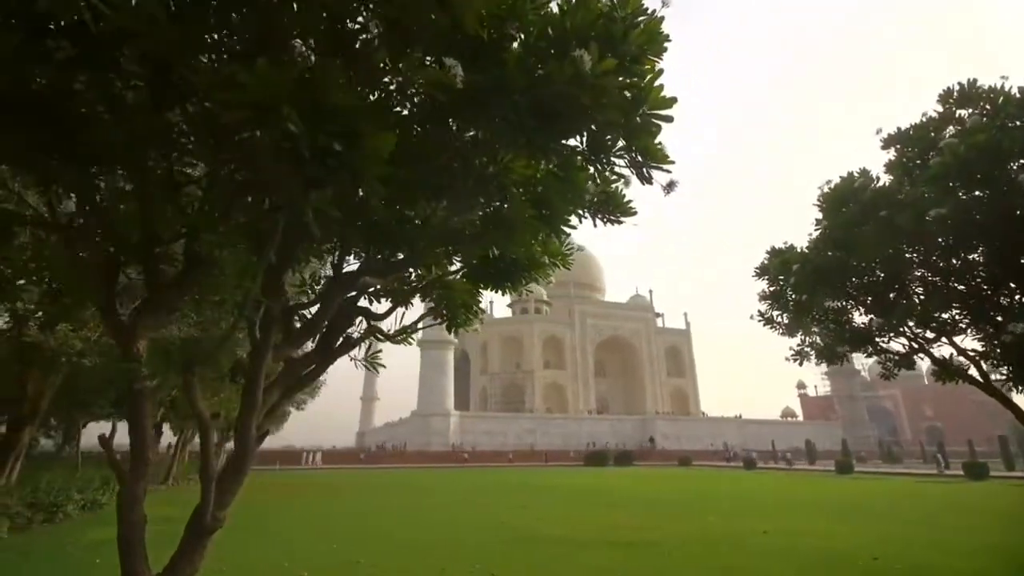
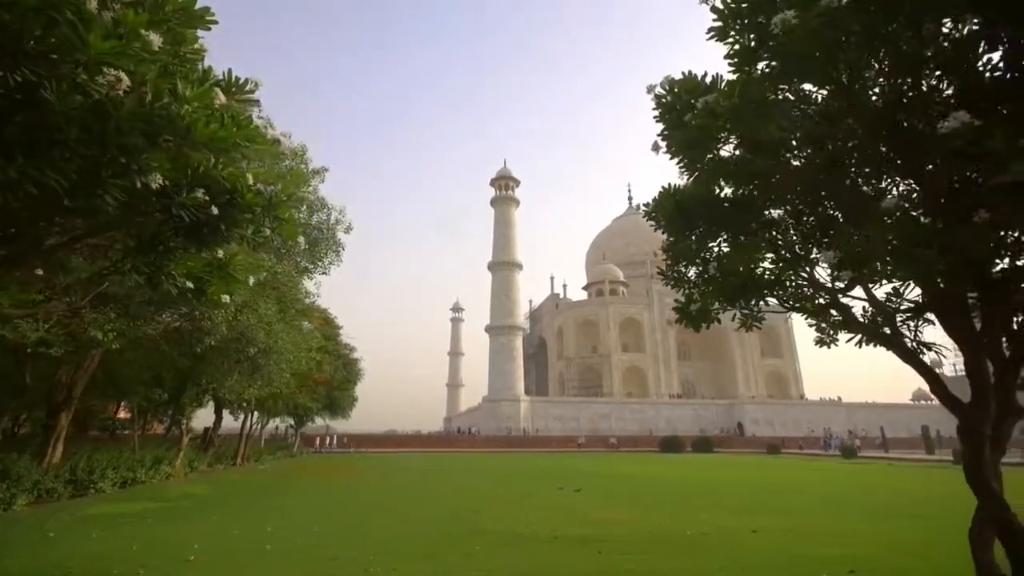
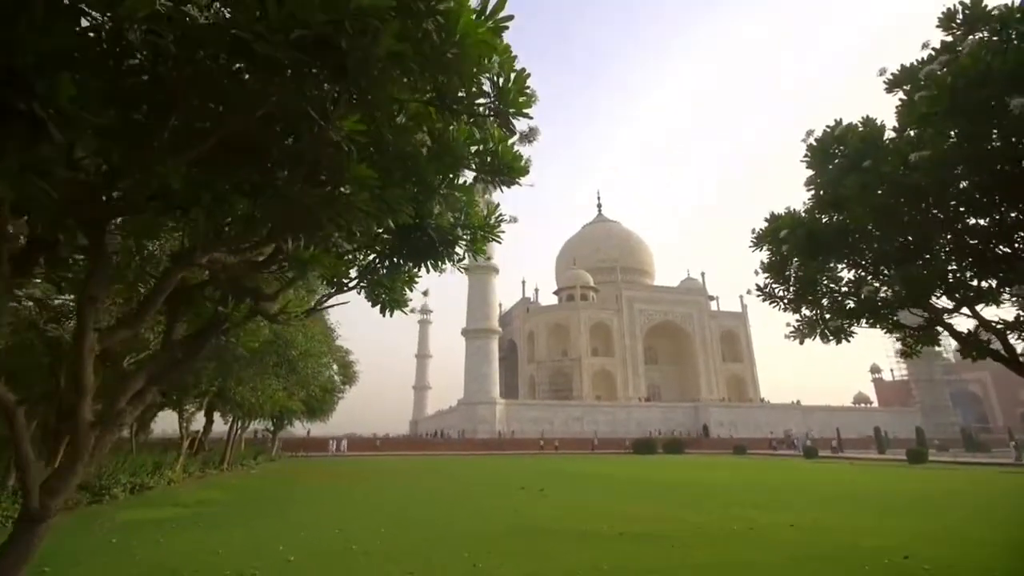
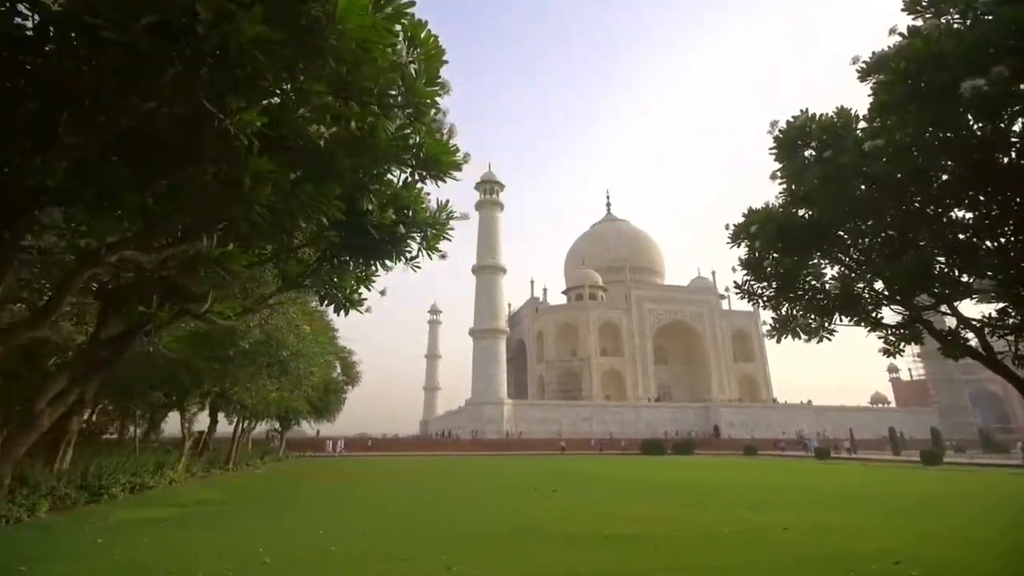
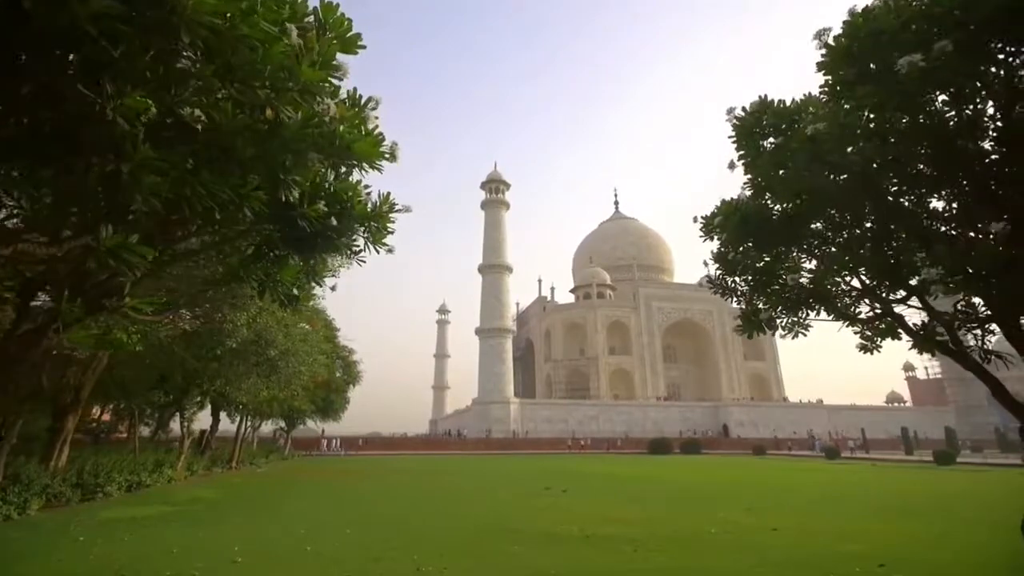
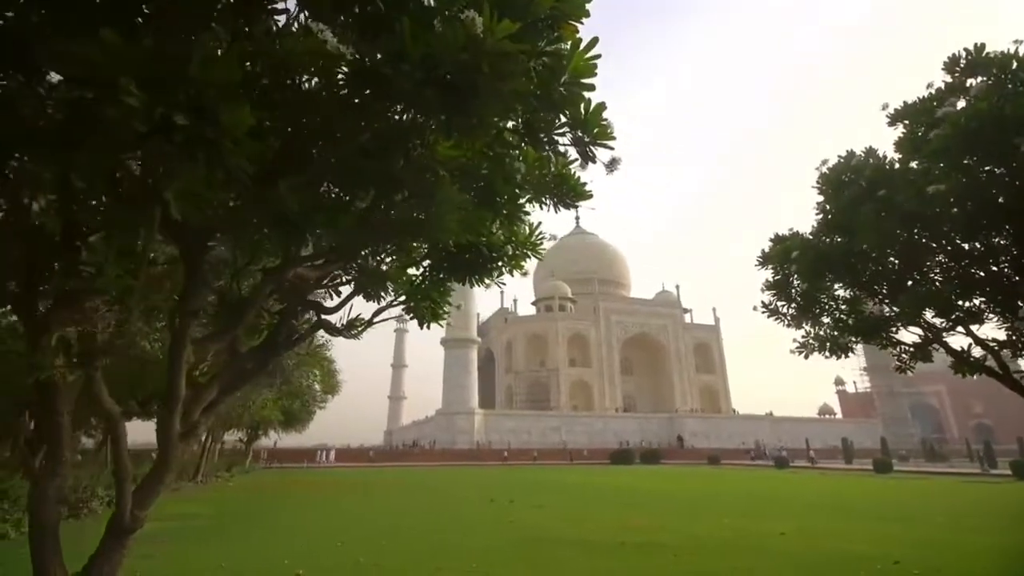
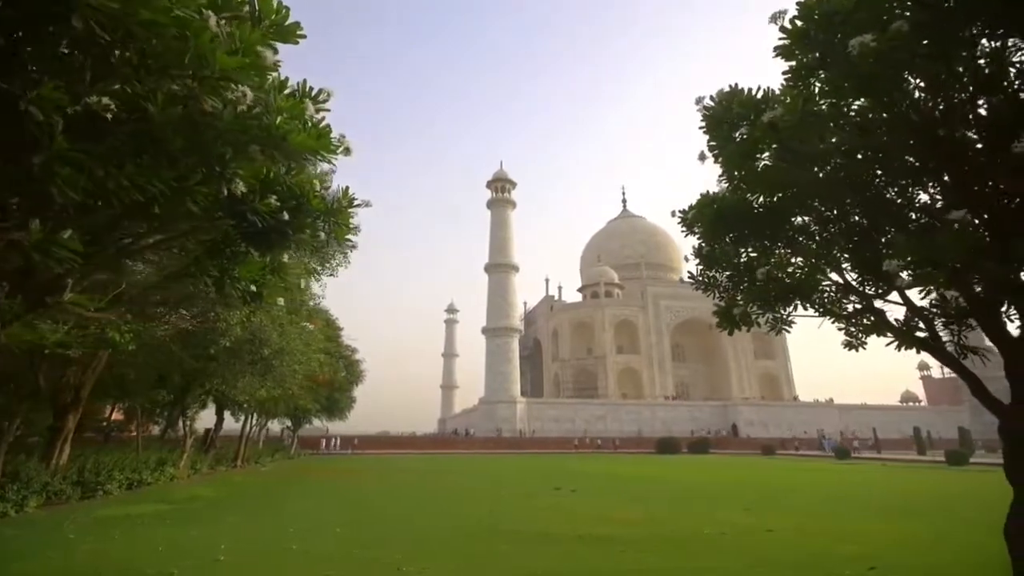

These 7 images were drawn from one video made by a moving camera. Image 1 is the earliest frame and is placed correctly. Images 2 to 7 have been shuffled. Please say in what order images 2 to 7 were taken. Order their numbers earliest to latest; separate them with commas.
6, 3, 4, 5, 7, 2
